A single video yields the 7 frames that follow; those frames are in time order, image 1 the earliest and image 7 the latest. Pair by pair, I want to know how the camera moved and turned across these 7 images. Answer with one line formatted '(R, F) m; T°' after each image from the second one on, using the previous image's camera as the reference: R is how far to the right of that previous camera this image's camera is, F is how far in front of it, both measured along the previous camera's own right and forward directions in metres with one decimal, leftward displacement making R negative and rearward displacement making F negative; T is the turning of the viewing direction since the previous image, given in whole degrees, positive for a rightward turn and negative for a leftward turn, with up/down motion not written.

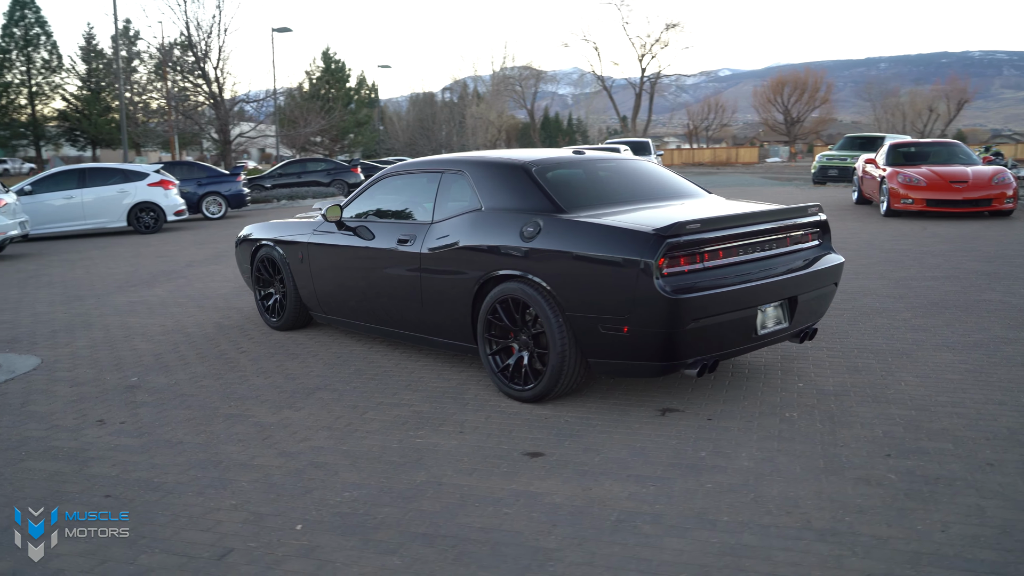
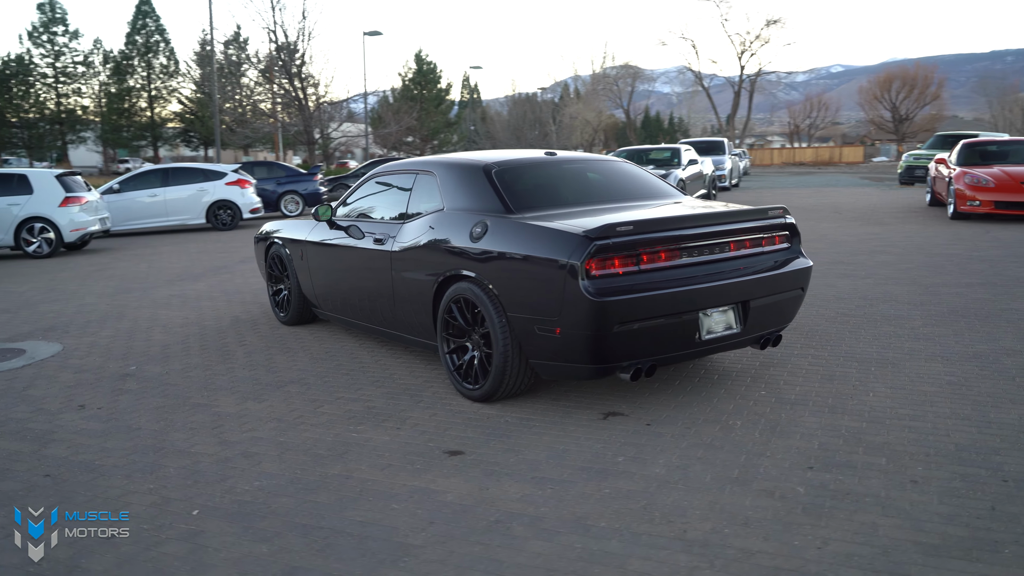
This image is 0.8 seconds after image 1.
(+0.9, 0.0) m; -7°
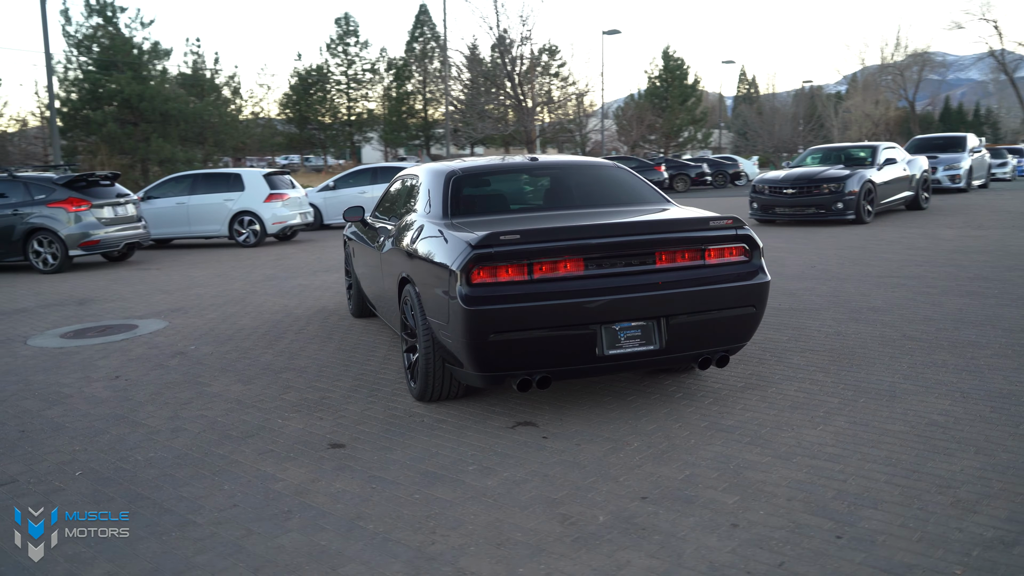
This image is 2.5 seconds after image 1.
(+2.0, +0.3) m; -18°
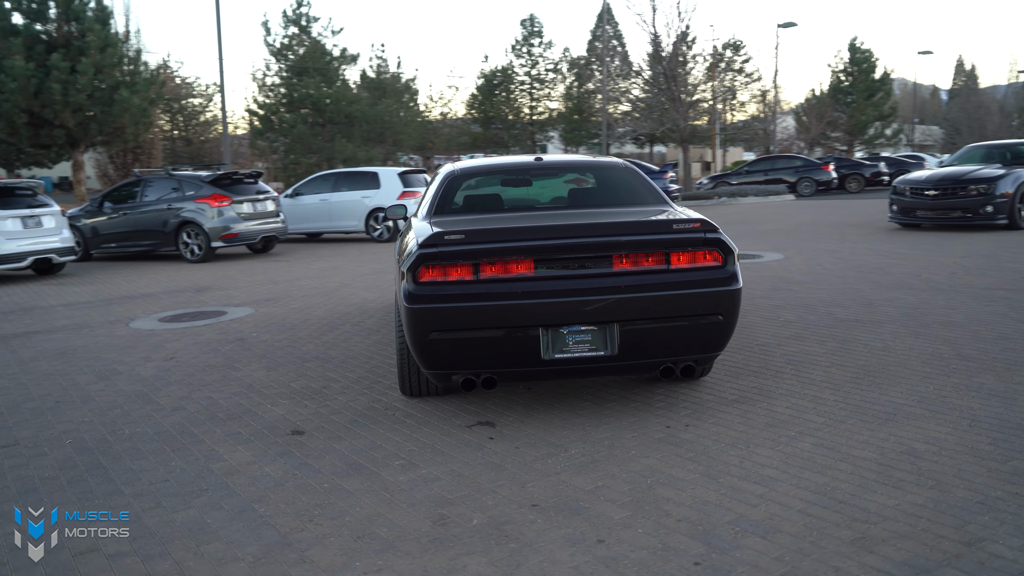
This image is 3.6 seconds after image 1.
(+1.3, +0.1) m; -13°
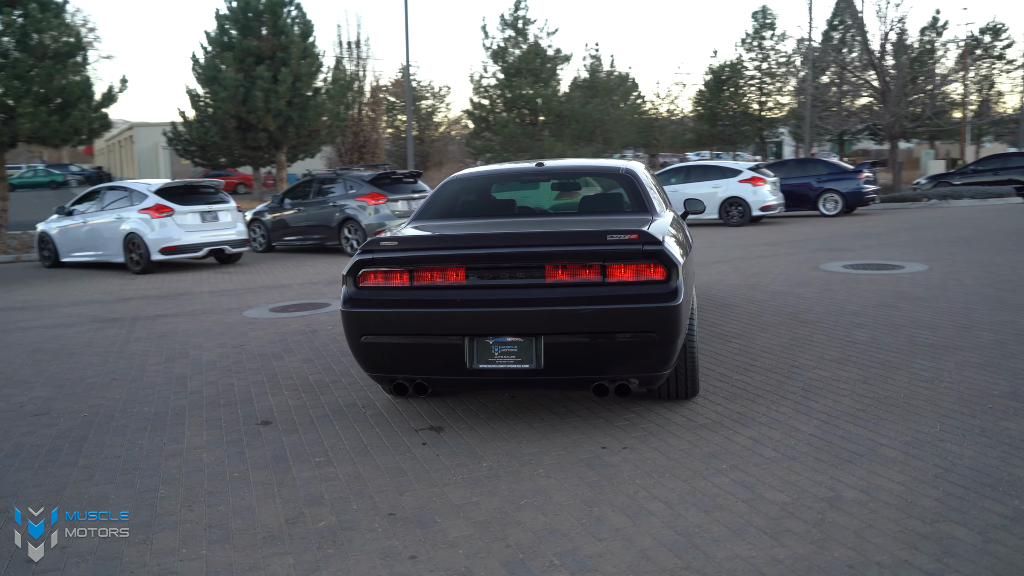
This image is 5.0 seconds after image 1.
(+1.6, +0.3) m; -15°
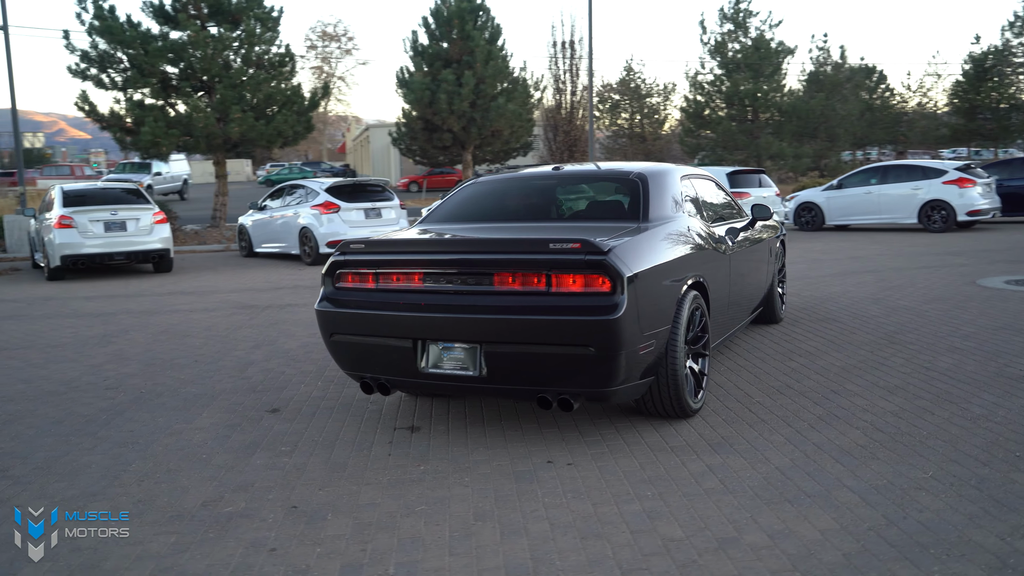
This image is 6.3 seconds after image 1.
(+1.4, +0.2) m; -16°
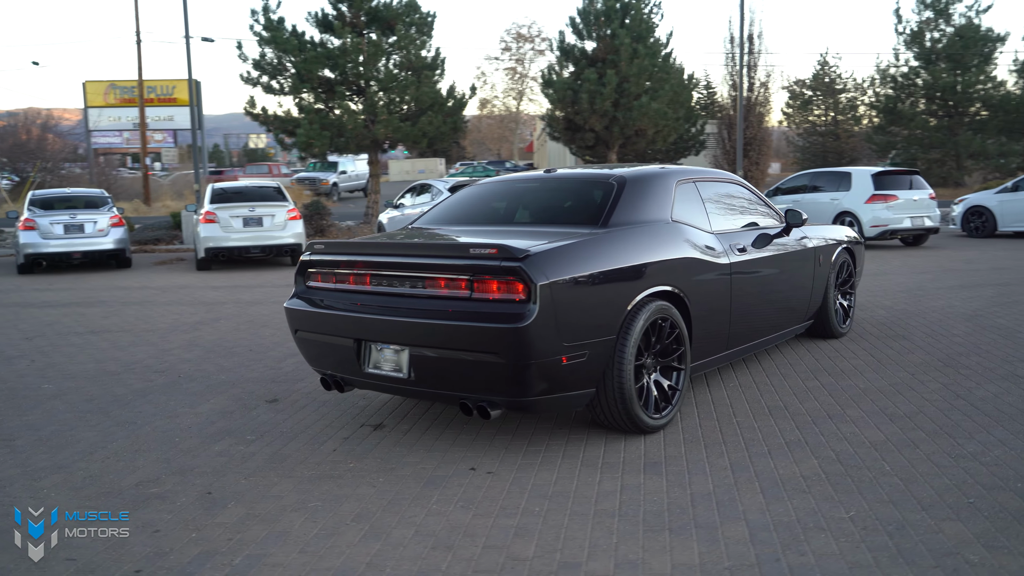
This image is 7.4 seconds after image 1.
(+1.3, +0.2) m; -13°
